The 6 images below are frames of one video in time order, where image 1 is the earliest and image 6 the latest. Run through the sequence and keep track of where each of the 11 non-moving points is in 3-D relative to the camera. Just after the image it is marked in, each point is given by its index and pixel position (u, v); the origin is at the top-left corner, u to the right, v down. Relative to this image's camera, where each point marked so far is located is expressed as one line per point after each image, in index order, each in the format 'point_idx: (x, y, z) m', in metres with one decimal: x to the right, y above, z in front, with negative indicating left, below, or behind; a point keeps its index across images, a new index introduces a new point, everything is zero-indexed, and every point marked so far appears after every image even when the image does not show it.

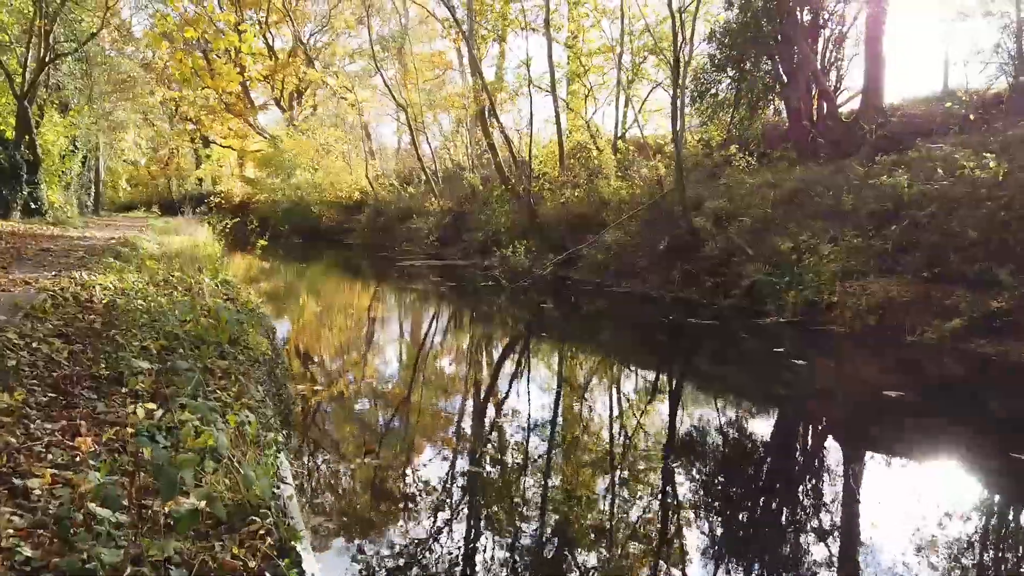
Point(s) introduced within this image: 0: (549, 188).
0: (+1.0, +2.8, +16.9) m
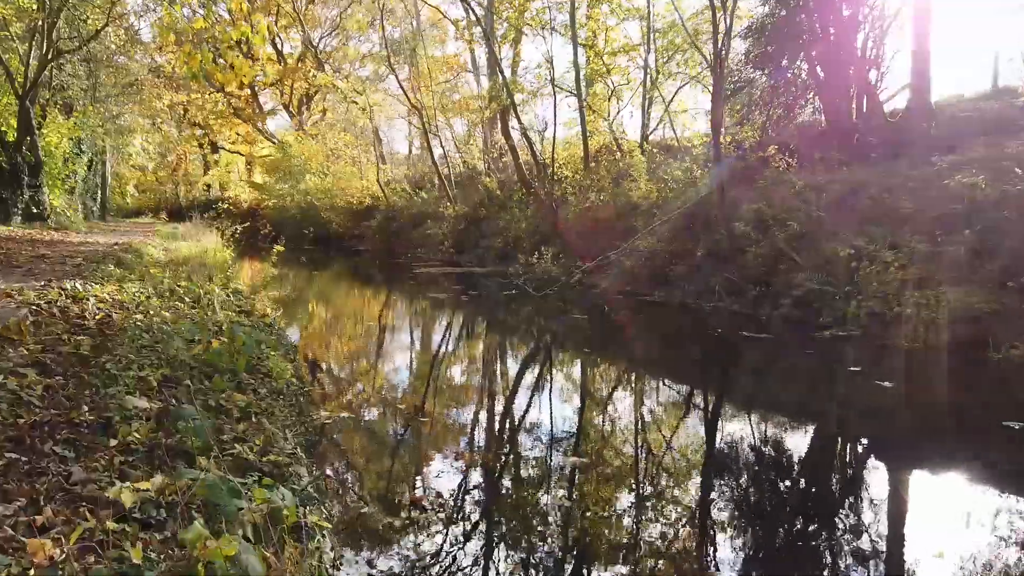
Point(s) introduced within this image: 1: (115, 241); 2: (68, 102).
0: (+1.6, +2.5, +16.2) m
1: (-7.4, +0.9, +11.4) m
2: (-13.0, +5.4, +17.9) m
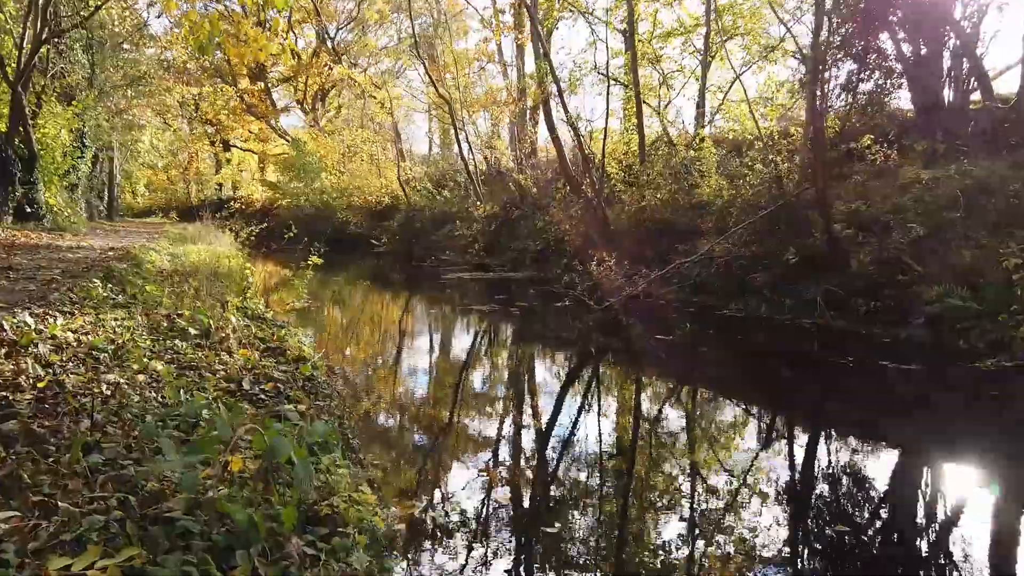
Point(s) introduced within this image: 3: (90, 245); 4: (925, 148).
0: (+2.7, +2.3, +14.5) m
1: (-6.4, +0.7, +9.8) m
2: (-11.9, +5.3, +16.4) m
3: (-6.6, +0.7, +9.5) m
4: (+7.7, +2.6, +11.4) m
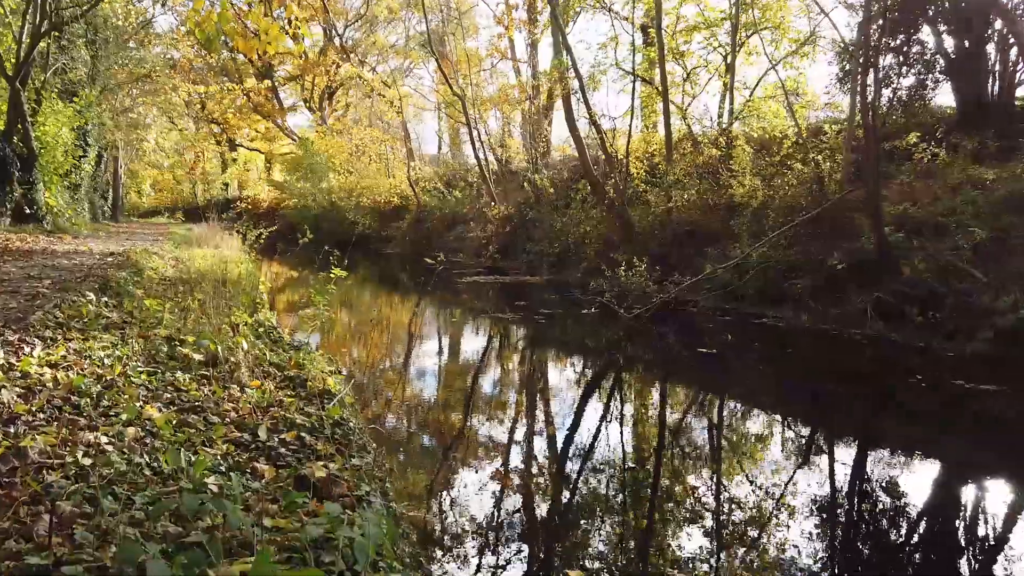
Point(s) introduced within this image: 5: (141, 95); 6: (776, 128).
0: (+3.1, +2.2, +13.8) m
1: (-6.0, +0.6, +9.3) m
2: (-11.5, +5.2, +15.9) m
3: (-6.2, +0.6, +8.9) m
4: (+8.1, +2.5, +10.7) m
5: (-12.0, +6.2, +19.8) m
6: (+6.0, +3.6, +13.9) m
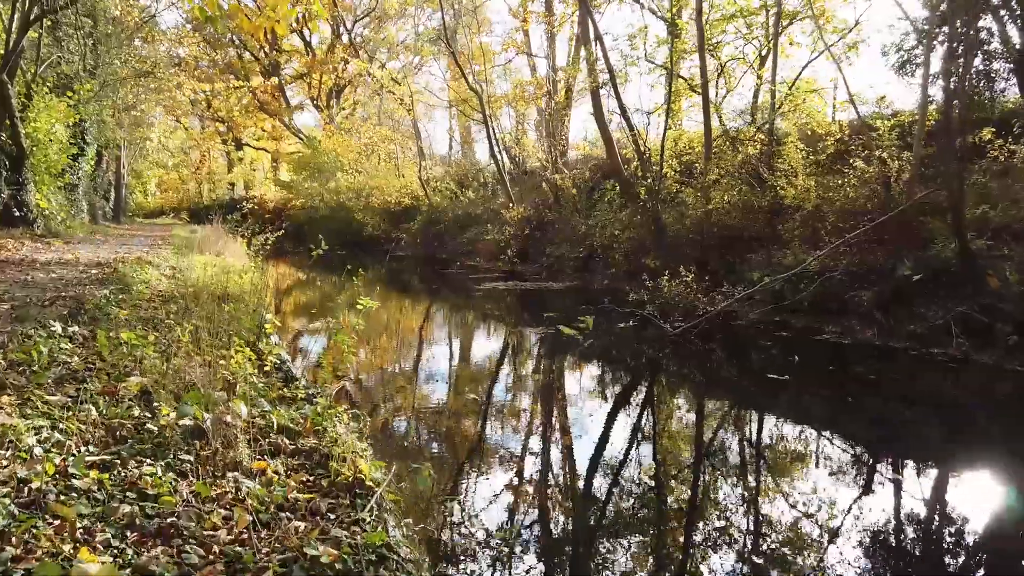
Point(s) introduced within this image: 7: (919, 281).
0: (+3.6, +2.0, +12.8) m
1: (-5.6, +0.4, +8.3) m
2: (-10.9, +5.0, +15.0) m
3: (-5.7, +0.4, +8.0) m
4: (+8.6, +2.3, +9.7) m
5: (-11.4, +6.1, +18.9) m
6: (+6.5, +3.4, +12.8) m
7: (+5.7, +0.1, +8.7) m
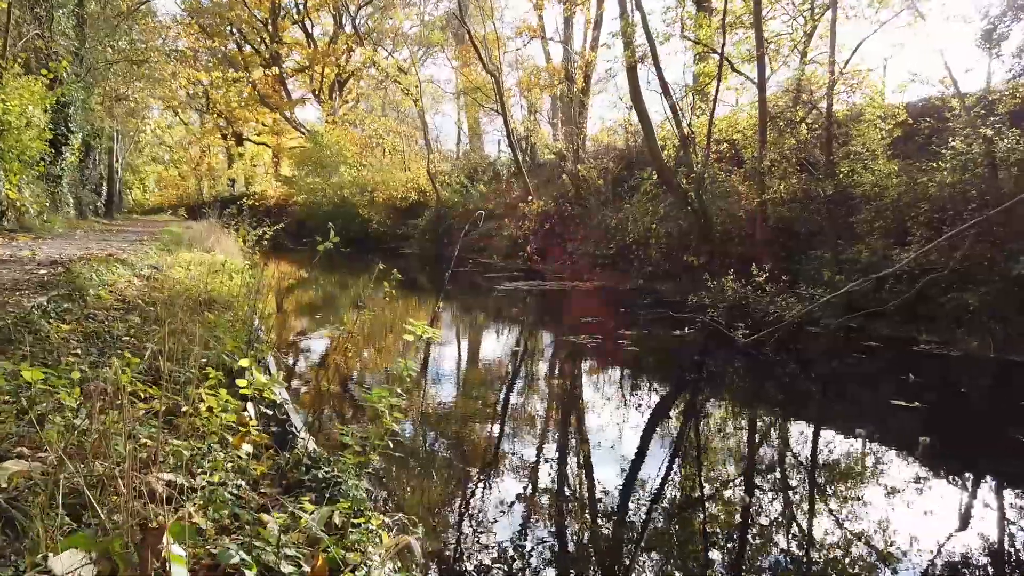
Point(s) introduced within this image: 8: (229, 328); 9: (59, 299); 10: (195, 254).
0: (+4.1, +2.0, +11.5) m
1: (-5.1, +0.4, +7.0) m
2: (-10.4, +5.0, +13.7) m
3: (-5.2, +0.4, +6.7) m
4: (+9.1, +2.3, +8.3) m
5: (-10.9, +6.1, +17.6) m
6: (+7.0, +3.4, +11.5) m
7: (+6.2, +0.1, +7.3) m
8: (-2.2, -0.4, +4.8) m
9: (-3.4, -0.1, +4.6) m
10: (-4.3, +0.5, +8.5) m
